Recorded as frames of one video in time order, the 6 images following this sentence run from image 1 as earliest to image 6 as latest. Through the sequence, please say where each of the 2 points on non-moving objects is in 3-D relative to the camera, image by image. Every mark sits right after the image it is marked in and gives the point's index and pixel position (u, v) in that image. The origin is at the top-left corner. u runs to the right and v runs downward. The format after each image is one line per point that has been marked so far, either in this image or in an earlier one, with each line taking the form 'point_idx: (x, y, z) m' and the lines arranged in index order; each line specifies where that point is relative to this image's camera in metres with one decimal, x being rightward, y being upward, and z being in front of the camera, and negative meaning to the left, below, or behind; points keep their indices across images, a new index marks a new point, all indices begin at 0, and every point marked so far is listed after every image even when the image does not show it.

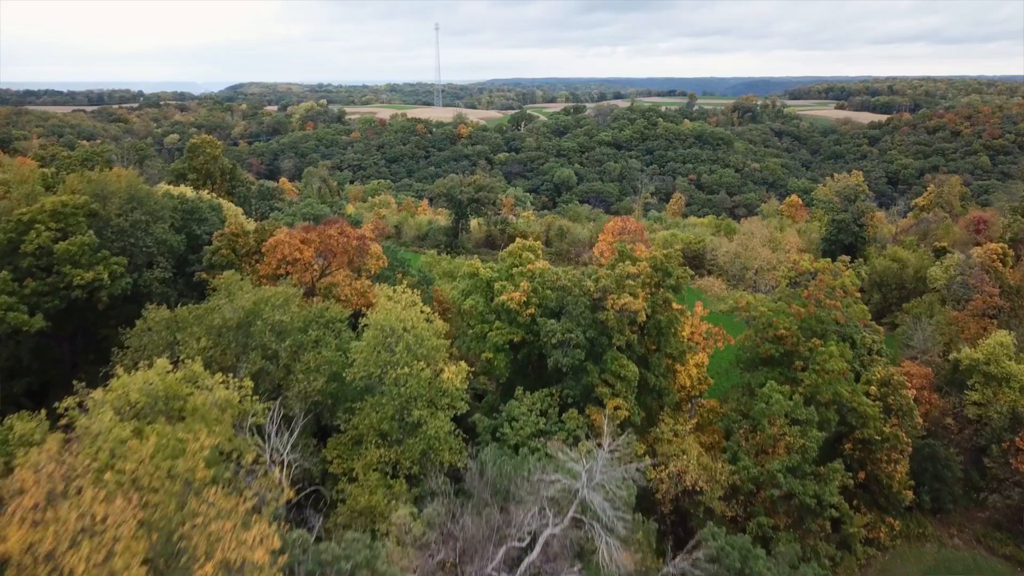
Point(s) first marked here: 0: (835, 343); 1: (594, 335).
0: (+5.9, -1.0, +17.1) m
1: (+1.4, -0.9, +15.5) m
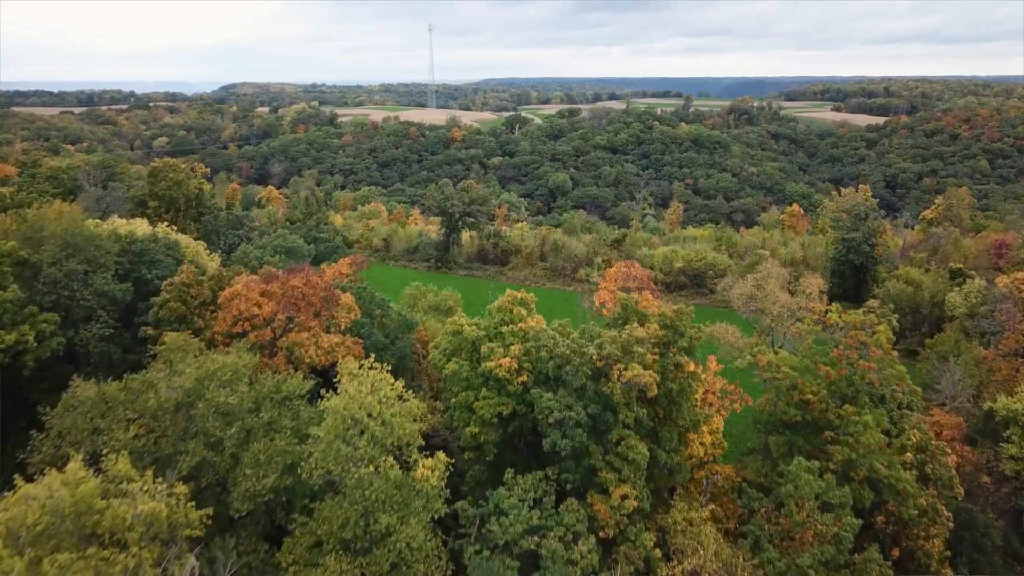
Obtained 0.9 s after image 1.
0: (+5.8, -2.0, +15.0) m
1: (+1.2, -1.8, +13.4) m
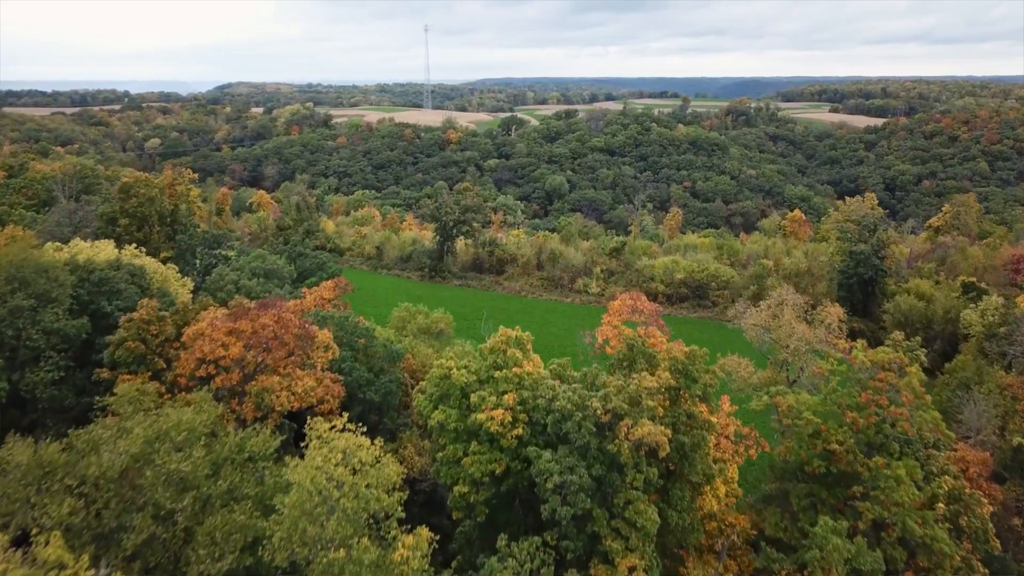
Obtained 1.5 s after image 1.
0: (+5.7, -2.5, +13.6) m
1: (+1.1, -2.4, +11.9) m
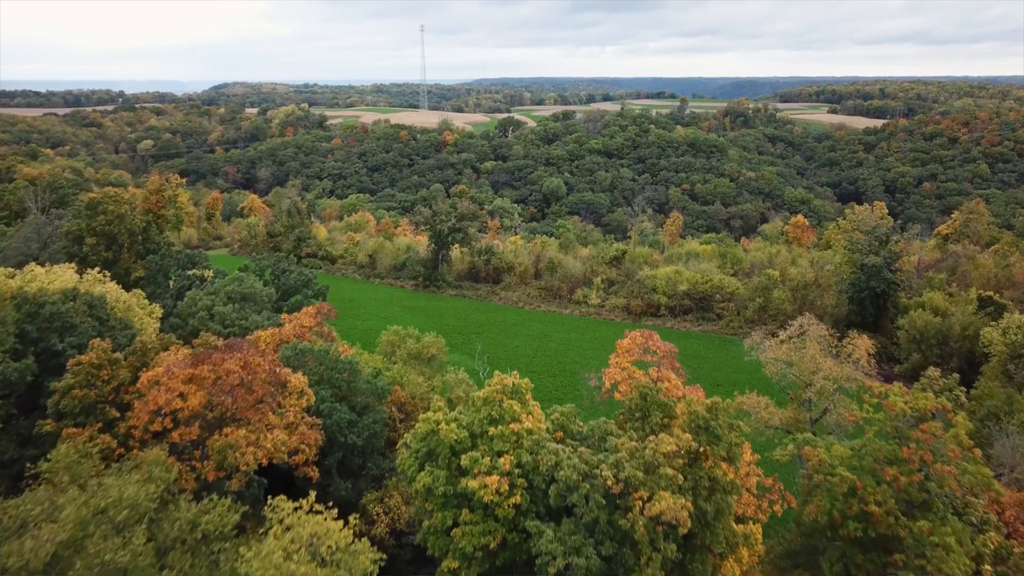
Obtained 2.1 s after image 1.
0: (+5.6, -3.0, +12.0) m
1: (+1.1, -2.9, +10.4) m
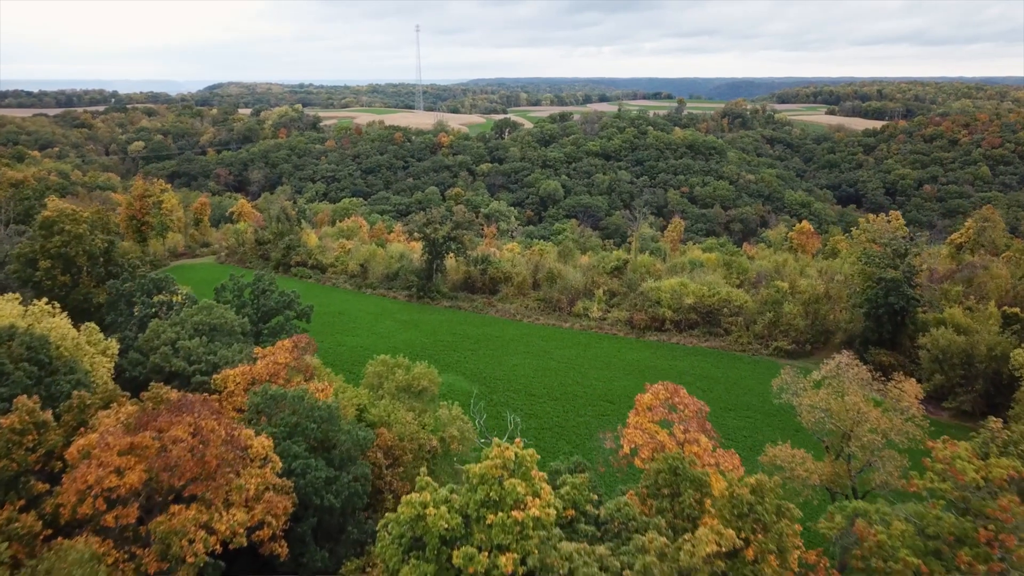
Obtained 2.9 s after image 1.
0: (+5.7, -3.6, +10.1) m
1: (+1.1, -3.4, +8.4) m
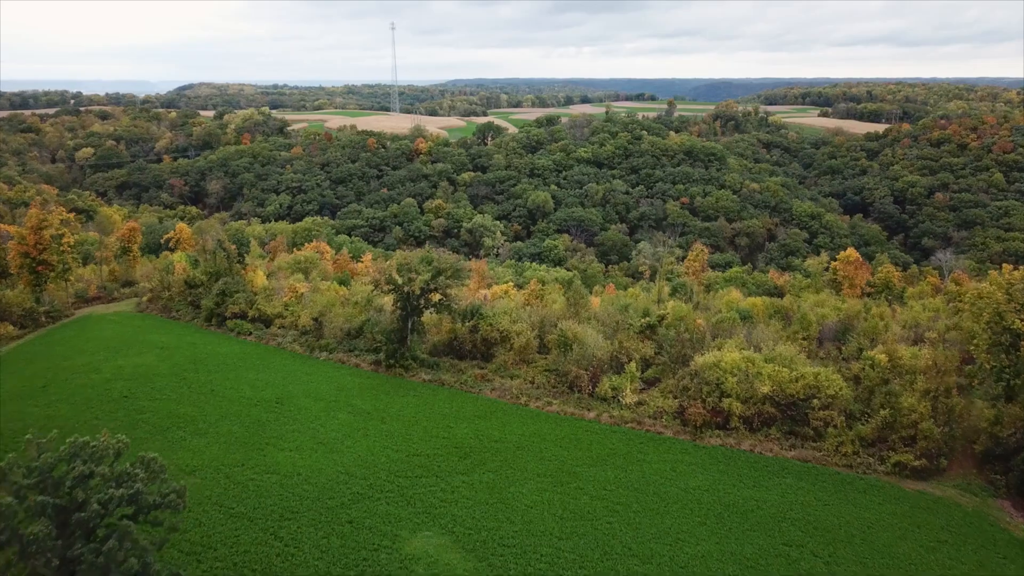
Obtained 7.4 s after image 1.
0: (+6.5, -6.1, -1.1) m
1: (+2.0, -5.9, -2.9) m
